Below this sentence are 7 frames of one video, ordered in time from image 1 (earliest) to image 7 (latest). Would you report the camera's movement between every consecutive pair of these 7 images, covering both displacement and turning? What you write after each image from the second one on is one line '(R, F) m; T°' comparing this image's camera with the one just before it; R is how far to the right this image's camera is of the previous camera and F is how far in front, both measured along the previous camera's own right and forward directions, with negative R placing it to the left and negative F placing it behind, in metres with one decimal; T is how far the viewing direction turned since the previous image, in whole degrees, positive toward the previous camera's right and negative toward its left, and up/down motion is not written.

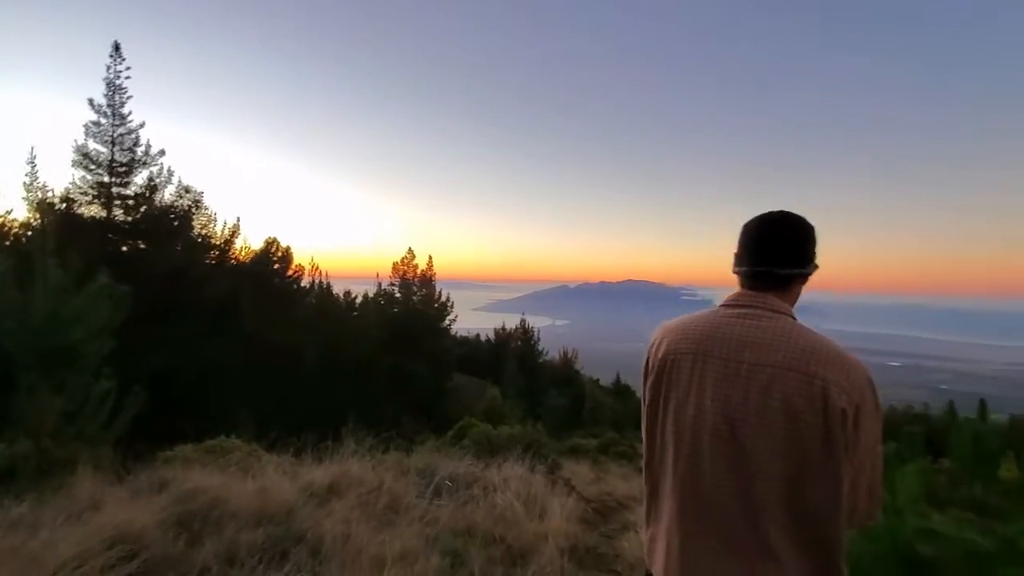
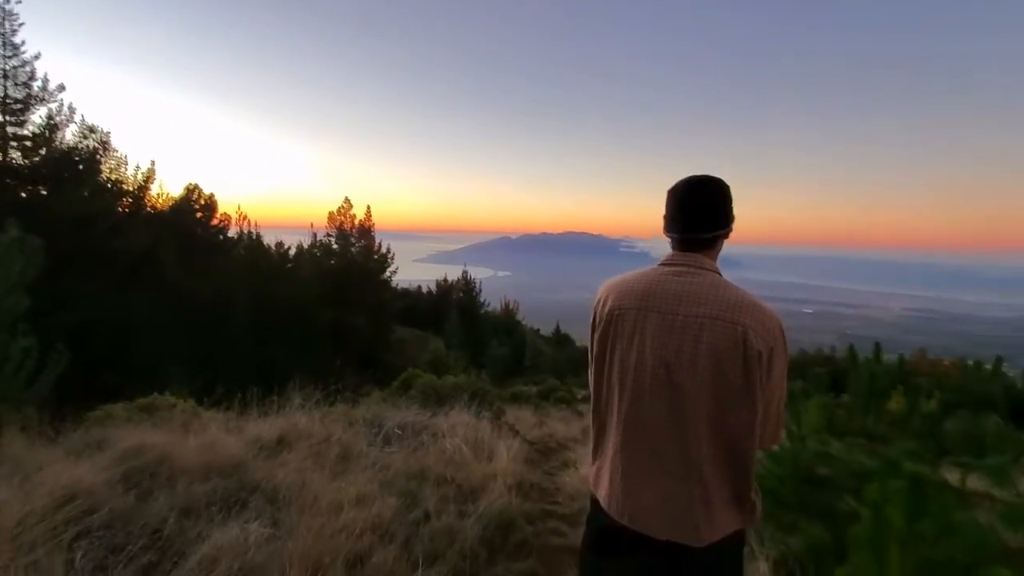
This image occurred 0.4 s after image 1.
(-0.4, -0.7) m; +7°
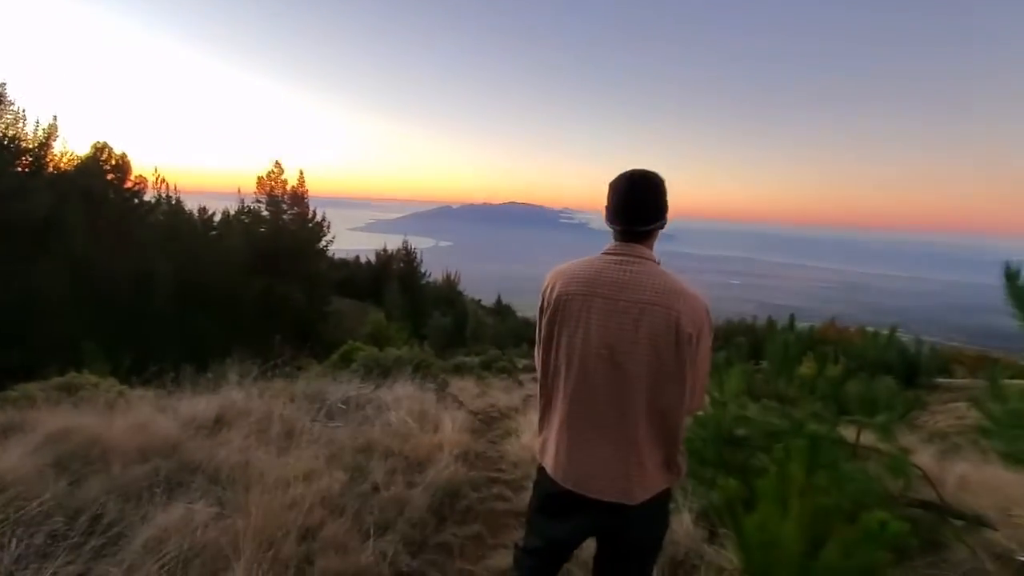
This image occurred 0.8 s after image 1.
(-0.3, -0.6) m; +7°
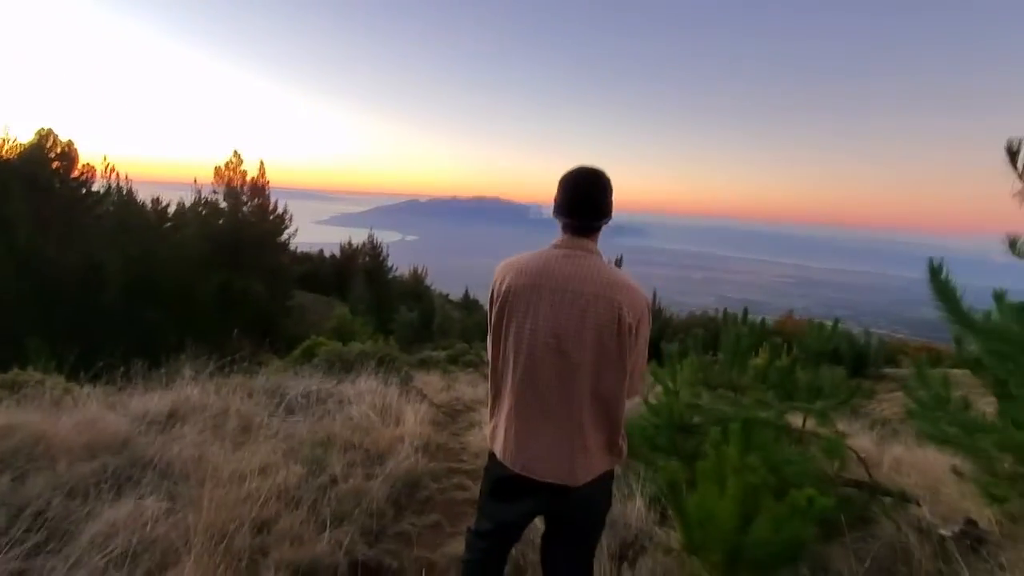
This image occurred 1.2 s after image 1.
(+0.4, -0.4) m; +4°
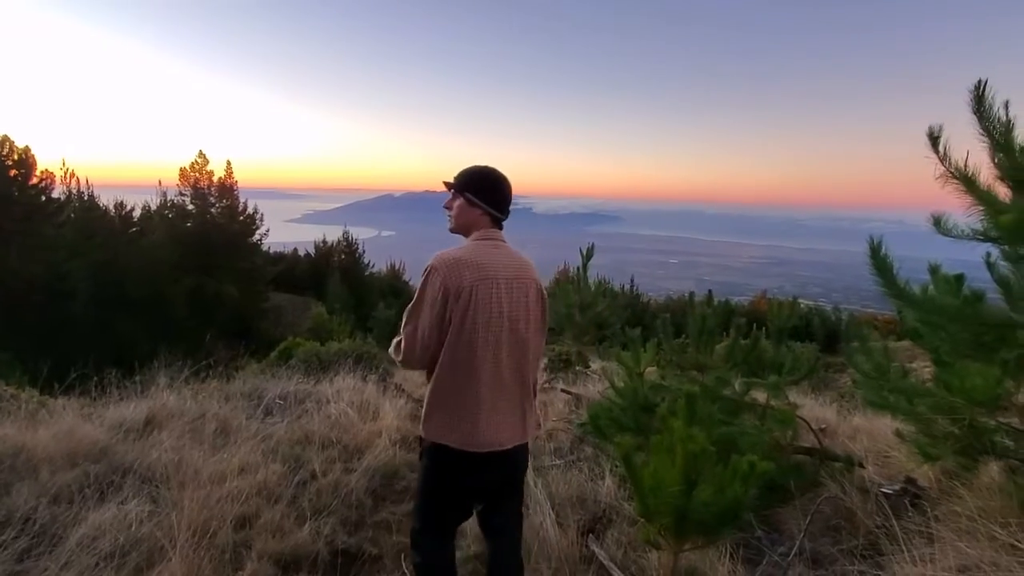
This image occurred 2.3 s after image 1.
(+0.7, -1.0) m; +2°
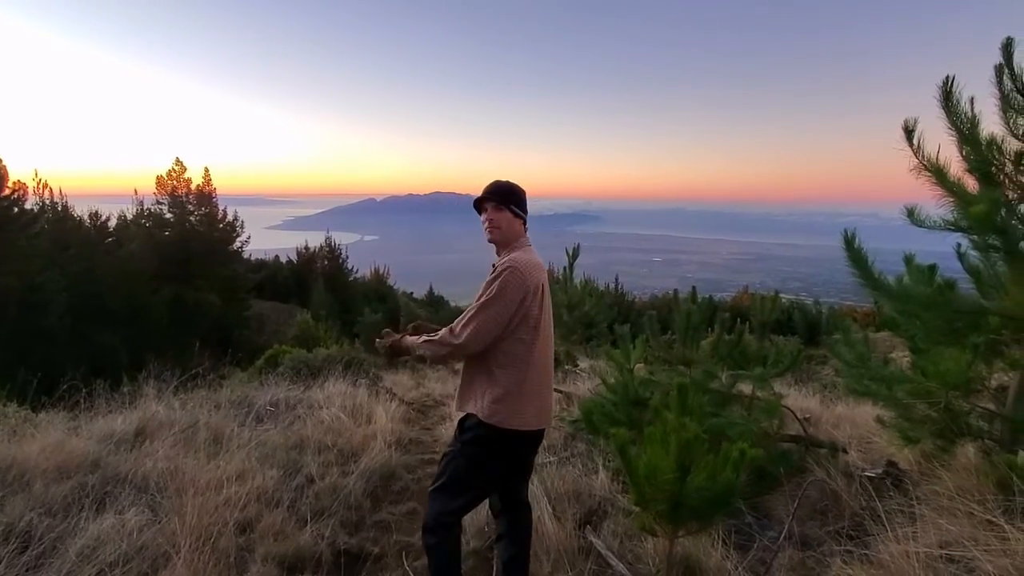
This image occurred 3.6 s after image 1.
(-0.3, -0.4) m; +2°
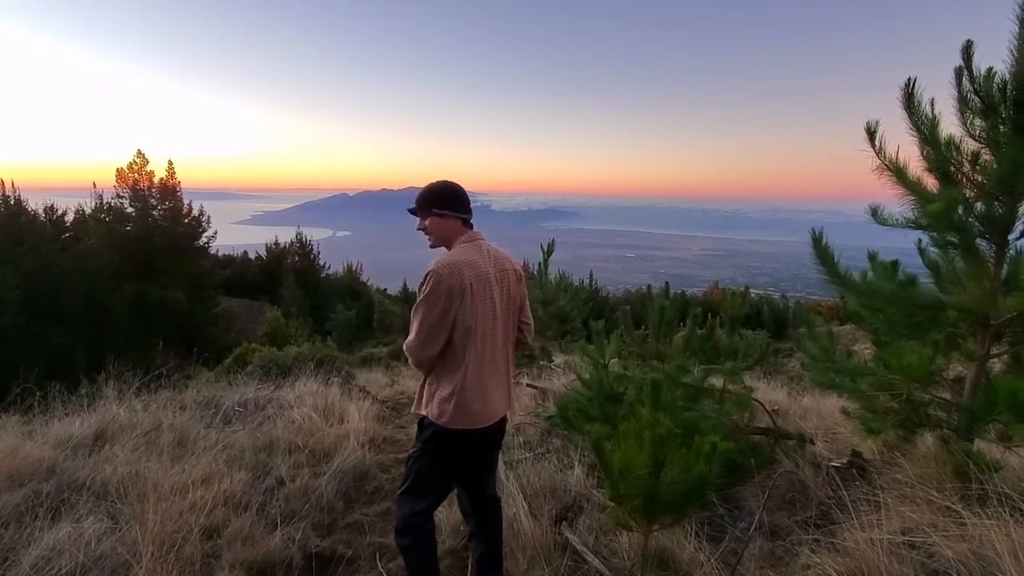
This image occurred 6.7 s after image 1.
(0.0, +0.2) m; +3°
